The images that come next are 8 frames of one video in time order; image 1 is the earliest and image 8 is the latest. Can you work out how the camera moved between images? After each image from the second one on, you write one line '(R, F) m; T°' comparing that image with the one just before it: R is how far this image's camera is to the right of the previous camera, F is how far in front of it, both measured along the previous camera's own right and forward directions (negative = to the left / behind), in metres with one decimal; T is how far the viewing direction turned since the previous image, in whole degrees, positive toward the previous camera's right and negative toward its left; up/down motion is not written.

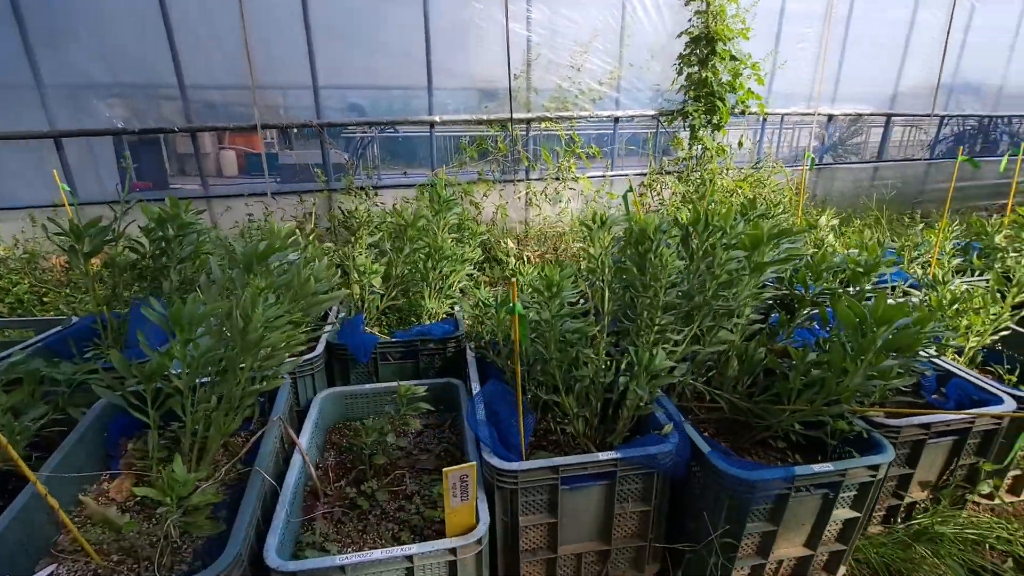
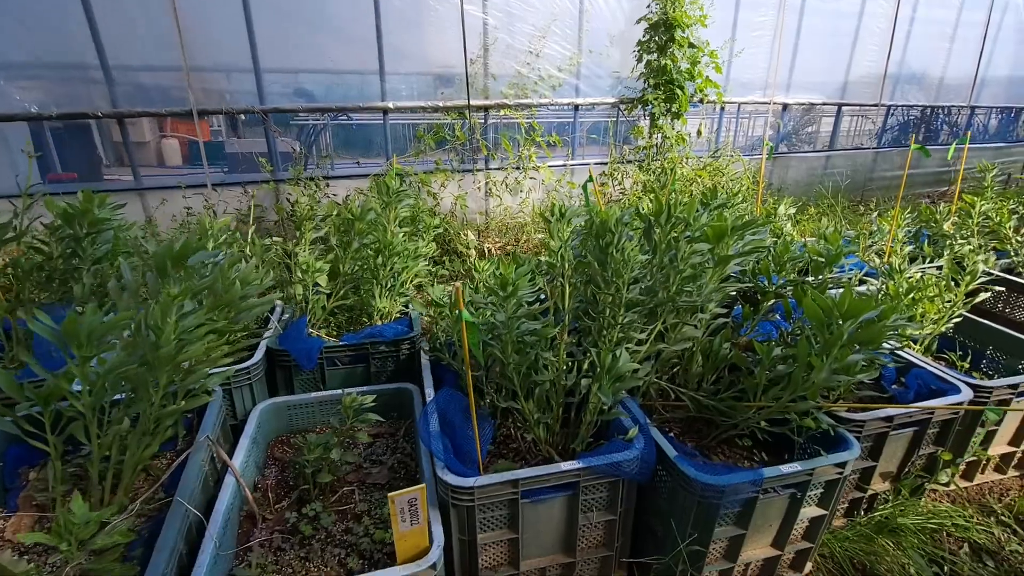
(0.0, +0.1) m; +4°
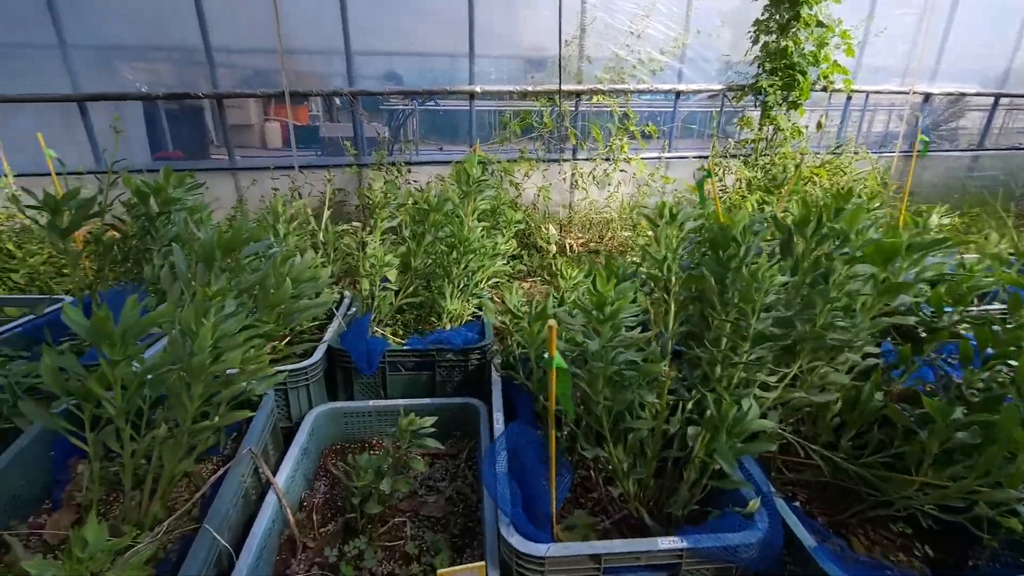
(0.0, +0.2) m; -8°
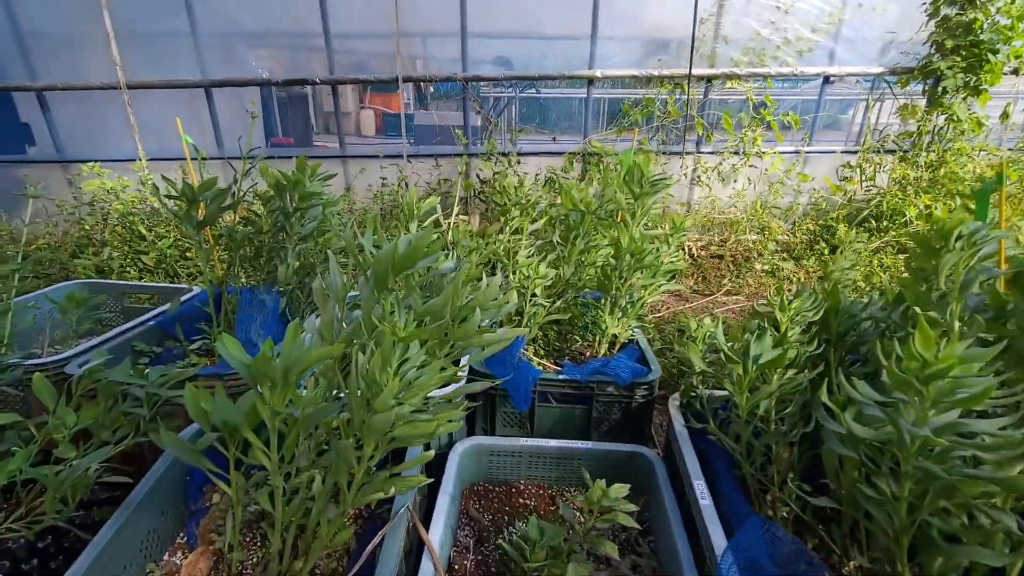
(-0.3, +0.2) m; -8°
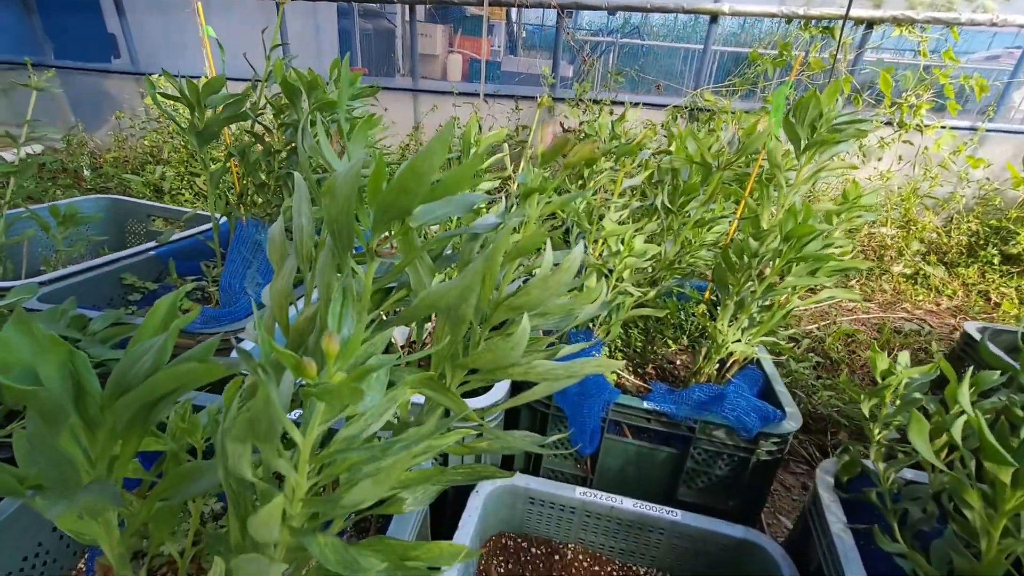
(0.0, +0.4) m; -8°
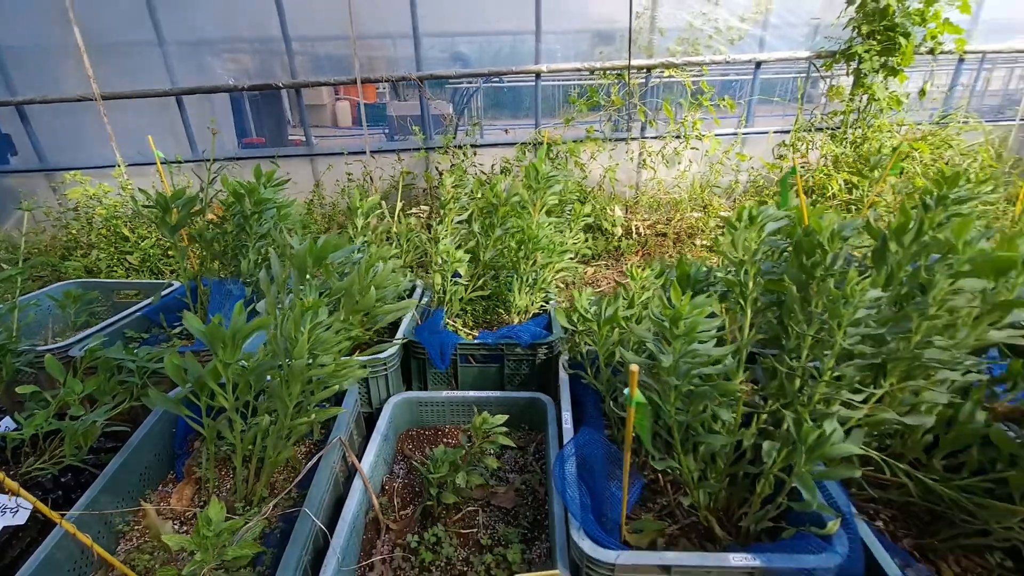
(+0.1, -0.7) m; +9°
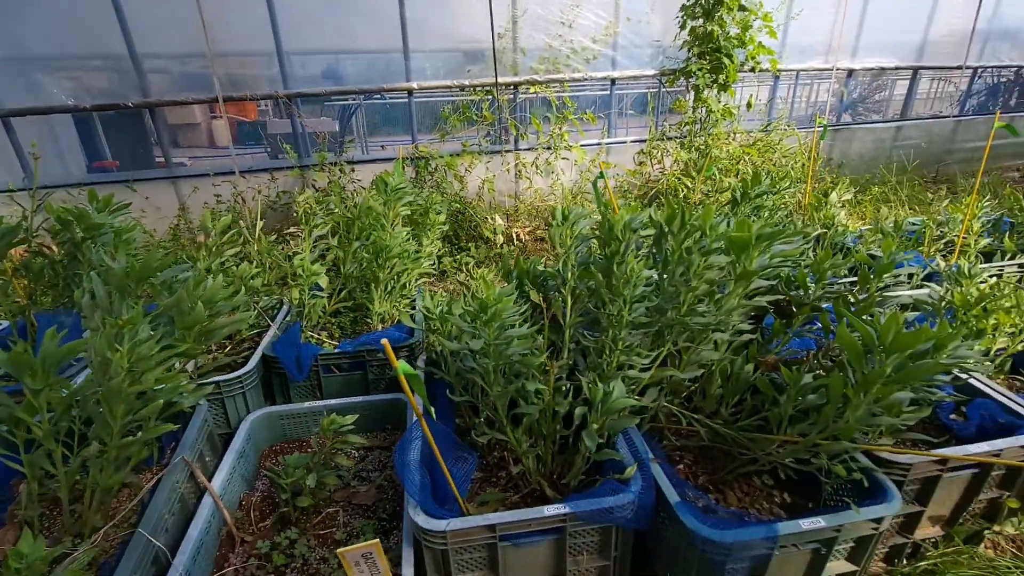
(+0.2, -0.1) m; +10°
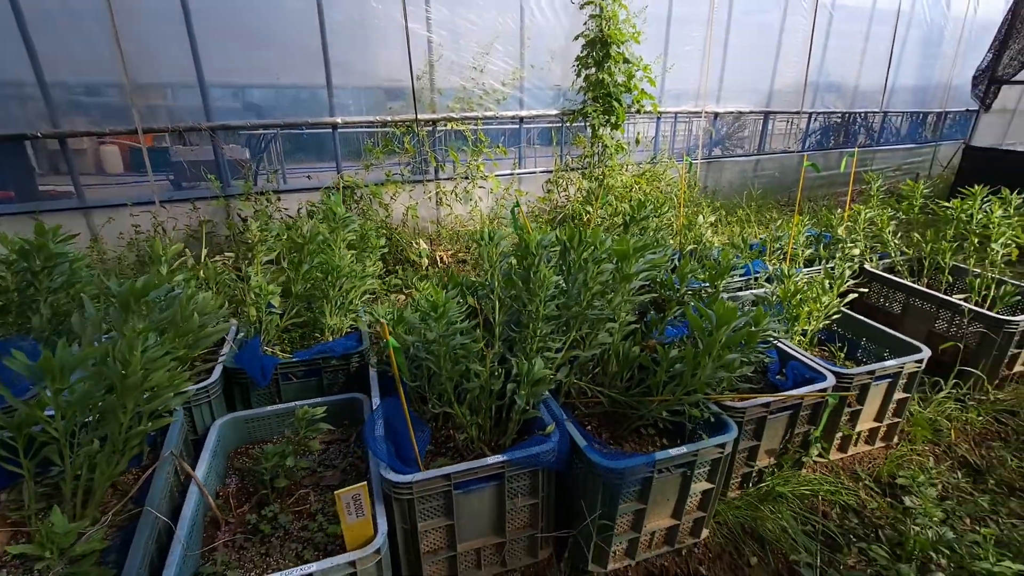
(-0.1, -0.3) m; +10°
